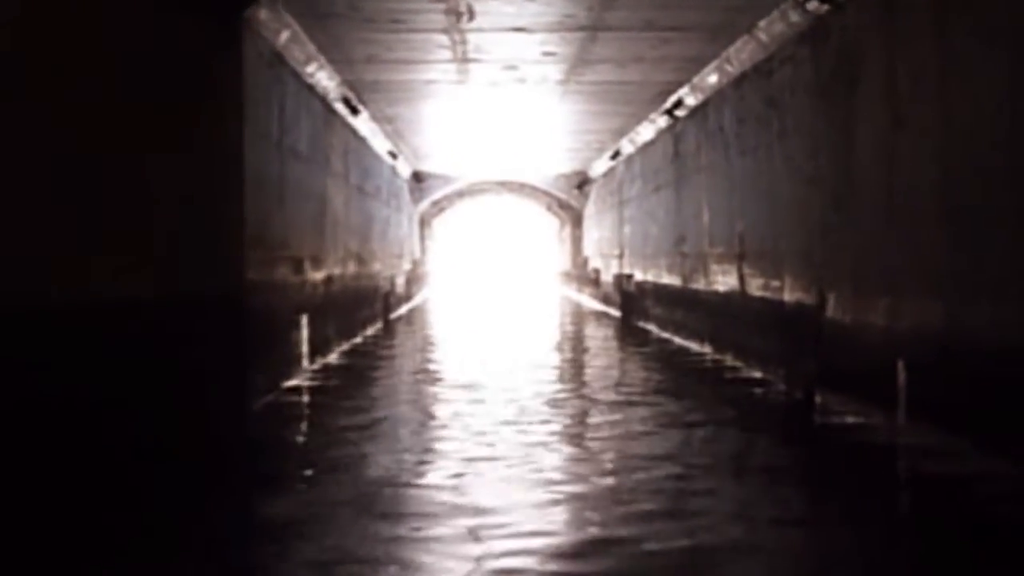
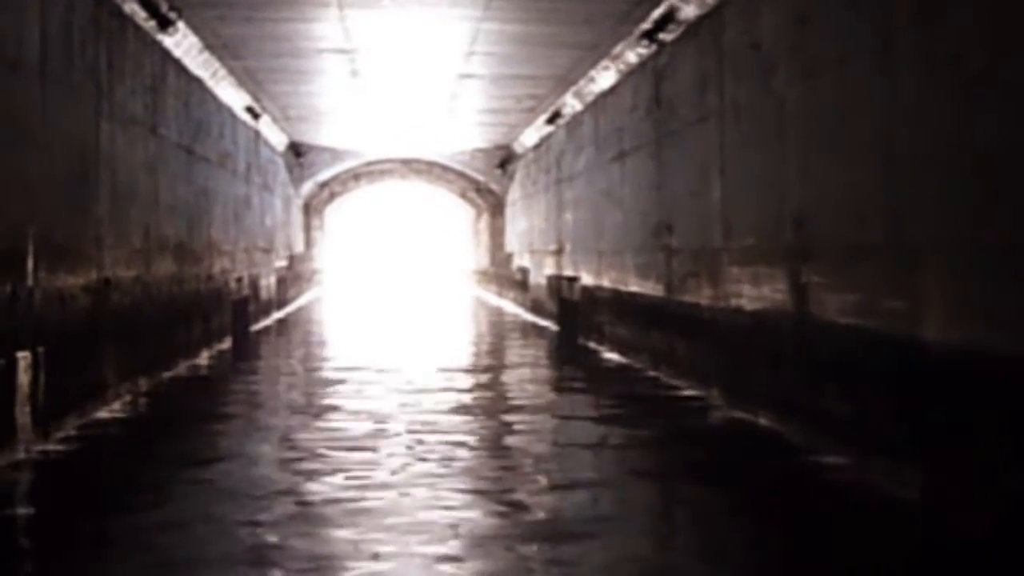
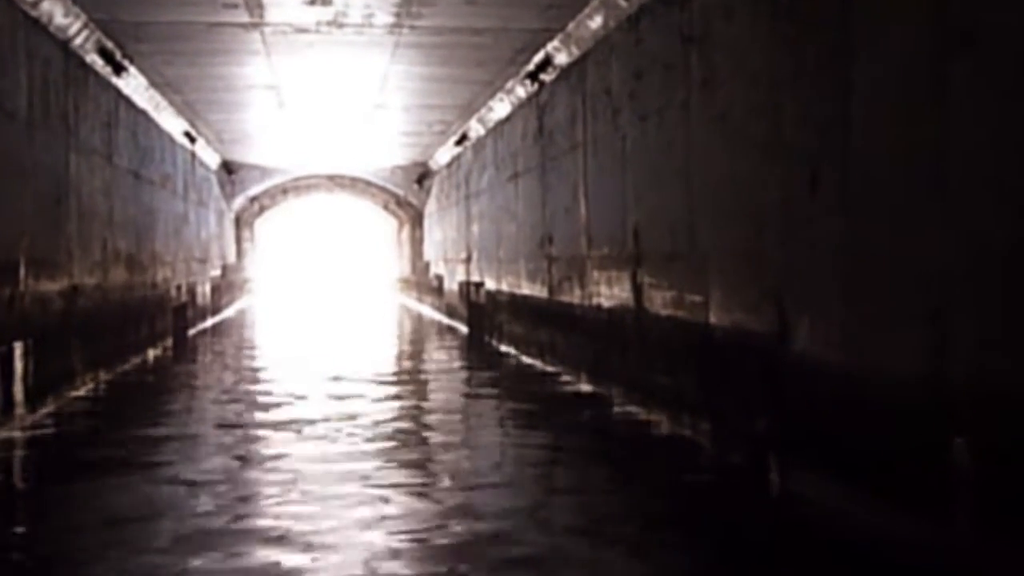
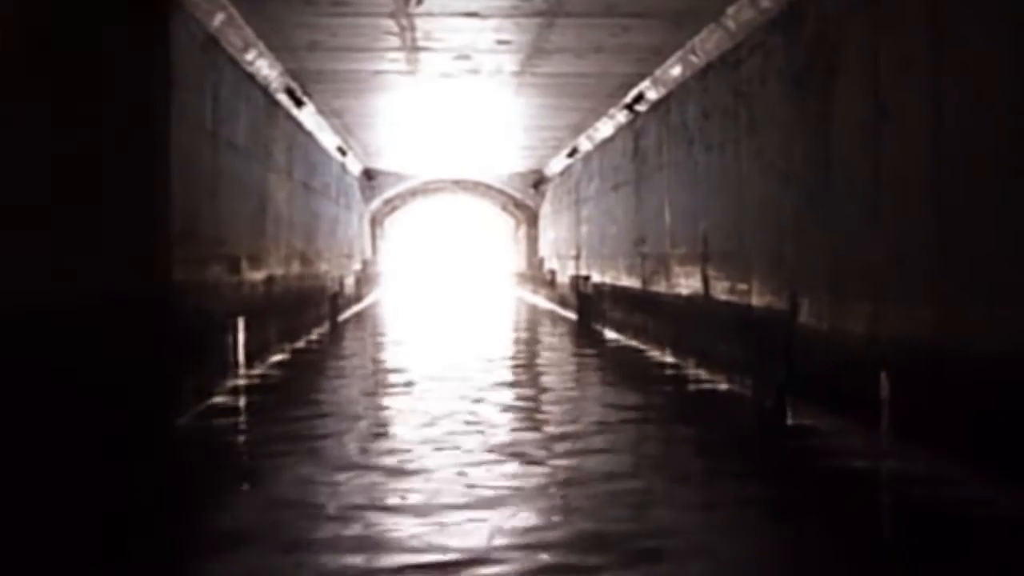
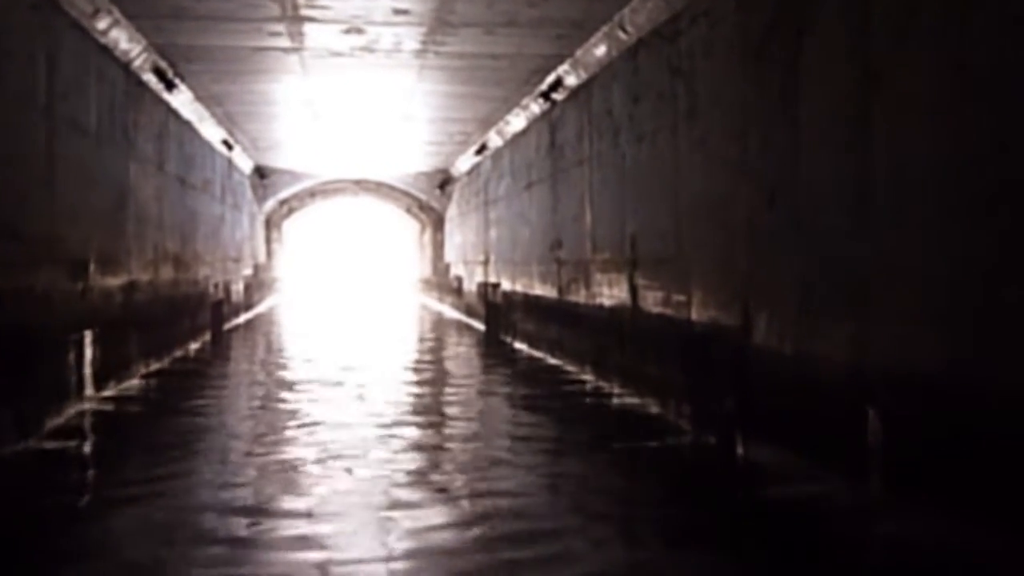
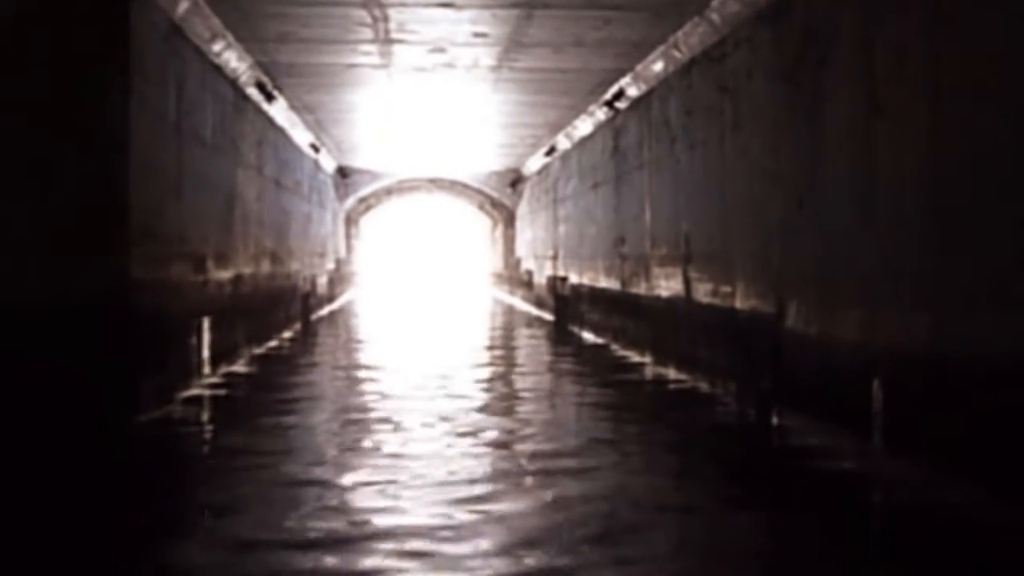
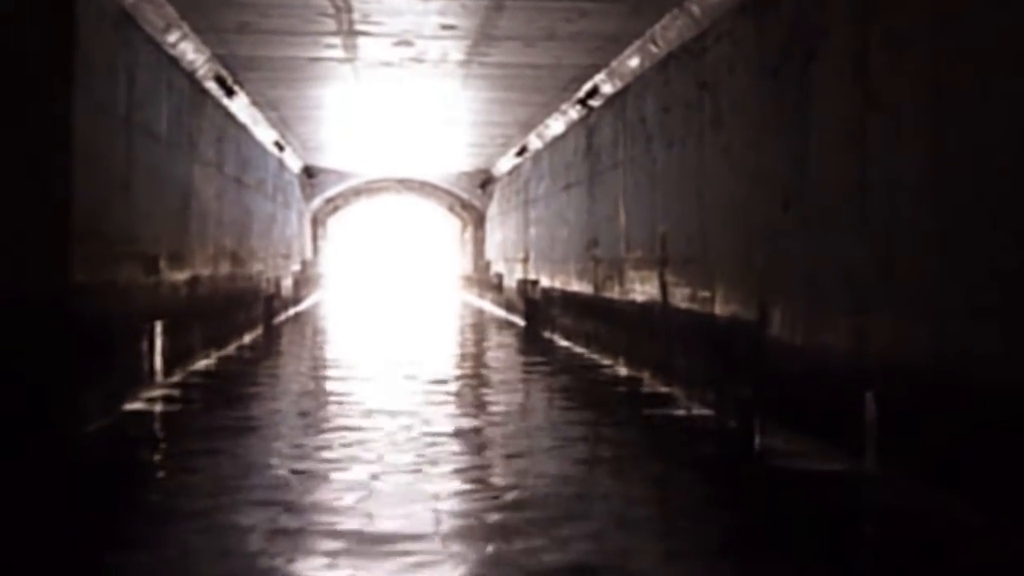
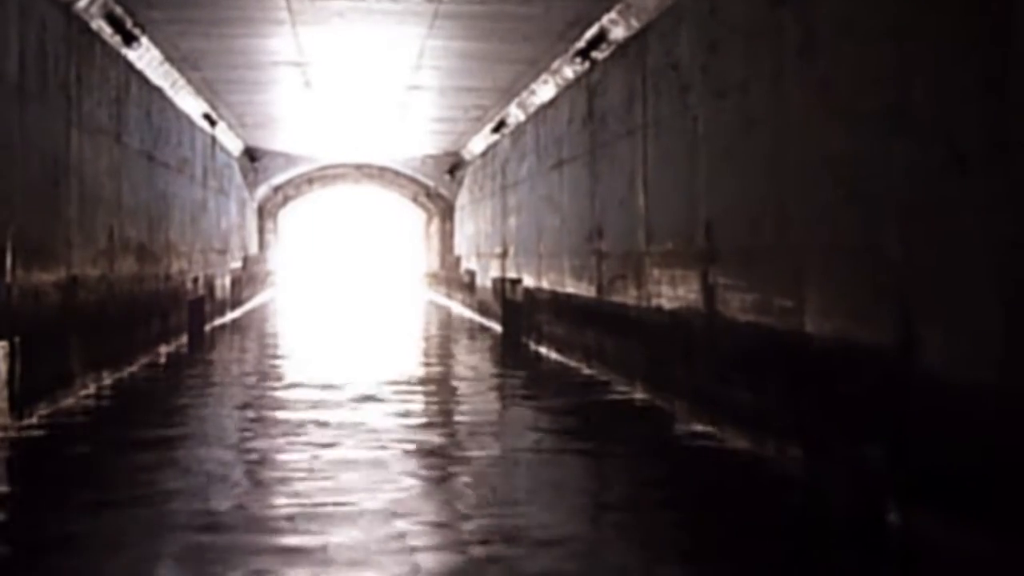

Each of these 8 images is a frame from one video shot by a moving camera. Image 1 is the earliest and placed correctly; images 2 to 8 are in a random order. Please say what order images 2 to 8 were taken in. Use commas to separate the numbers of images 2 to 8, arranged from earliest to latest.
4, 6, 7, 5, 3, 8, 2
